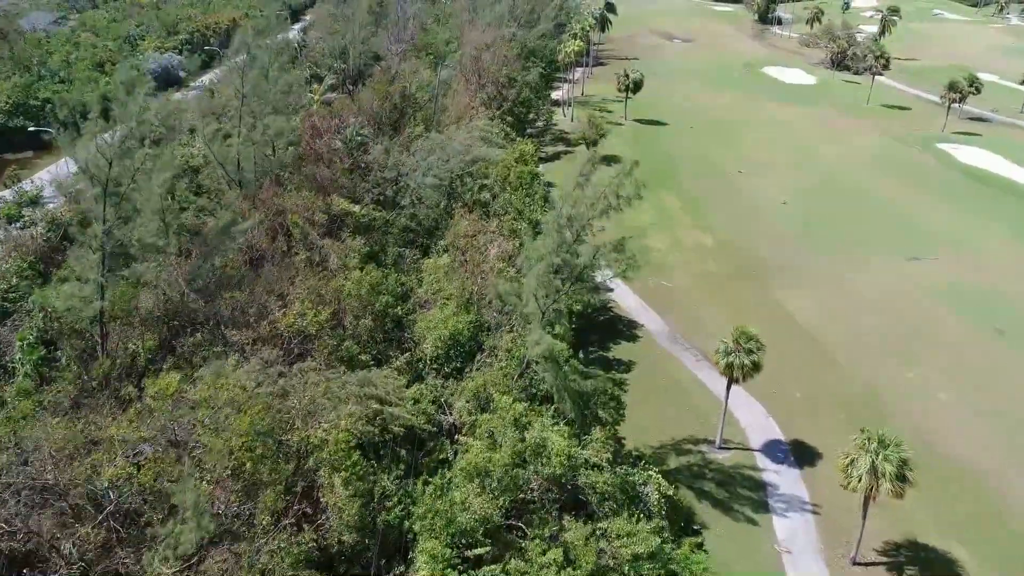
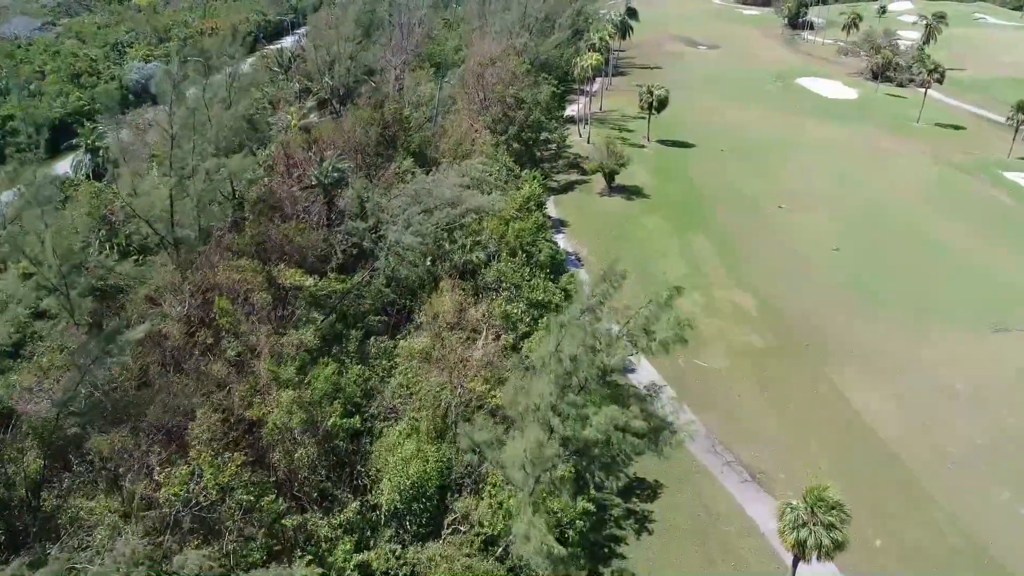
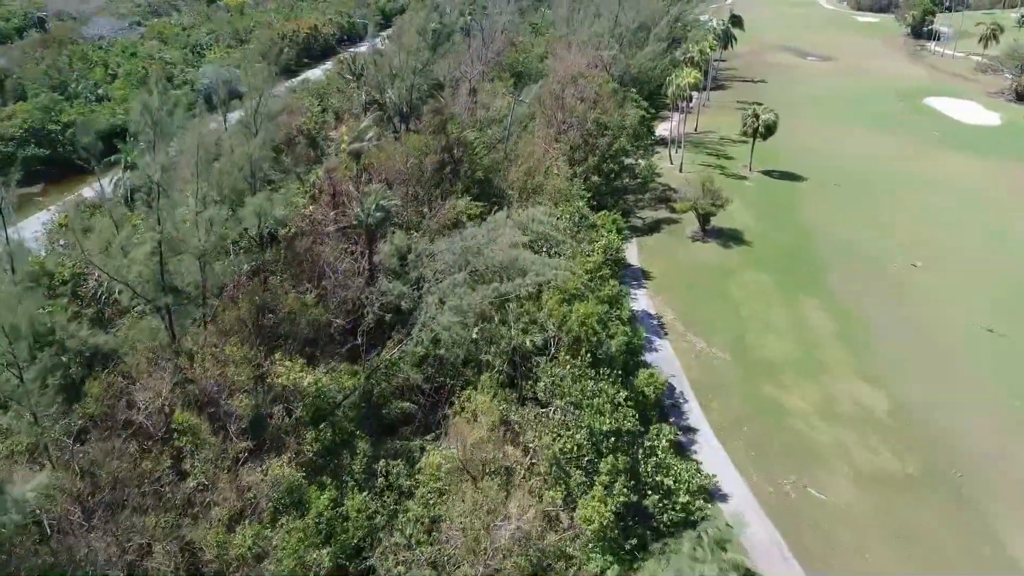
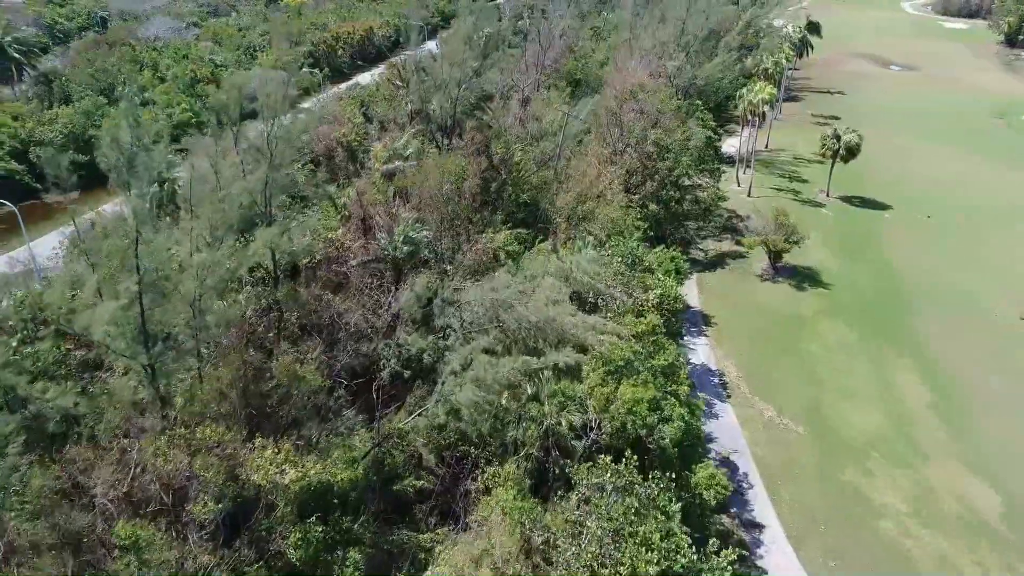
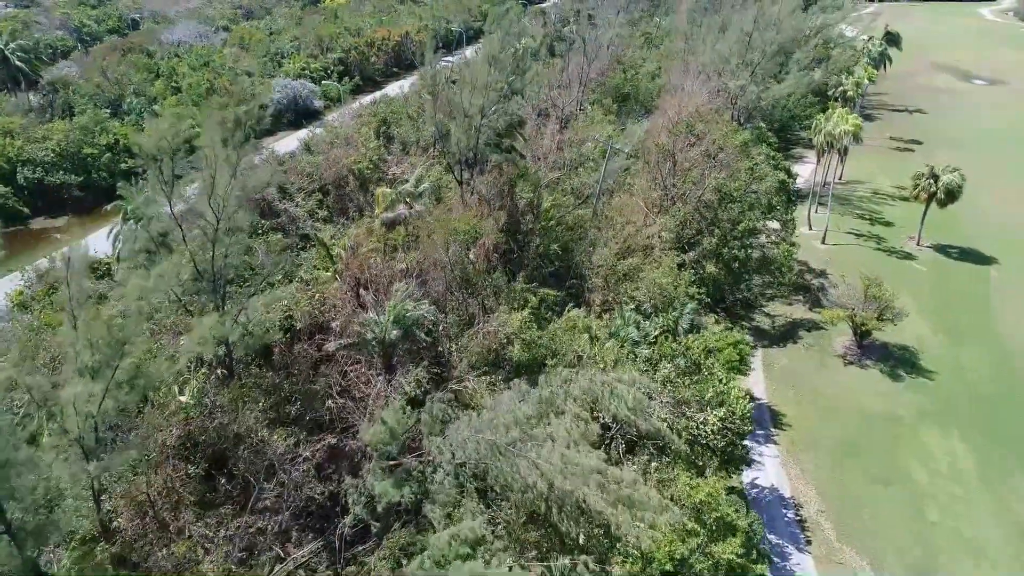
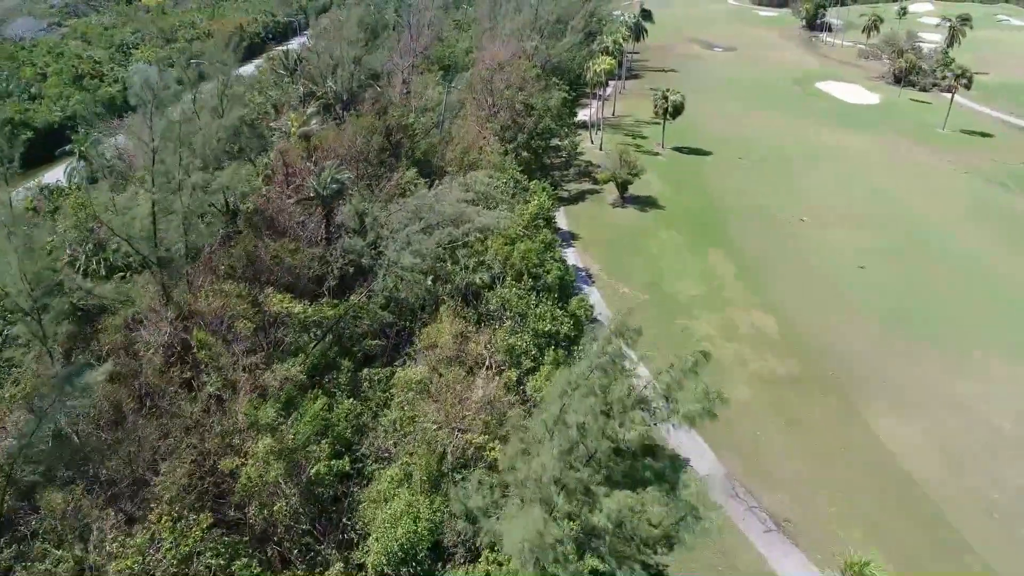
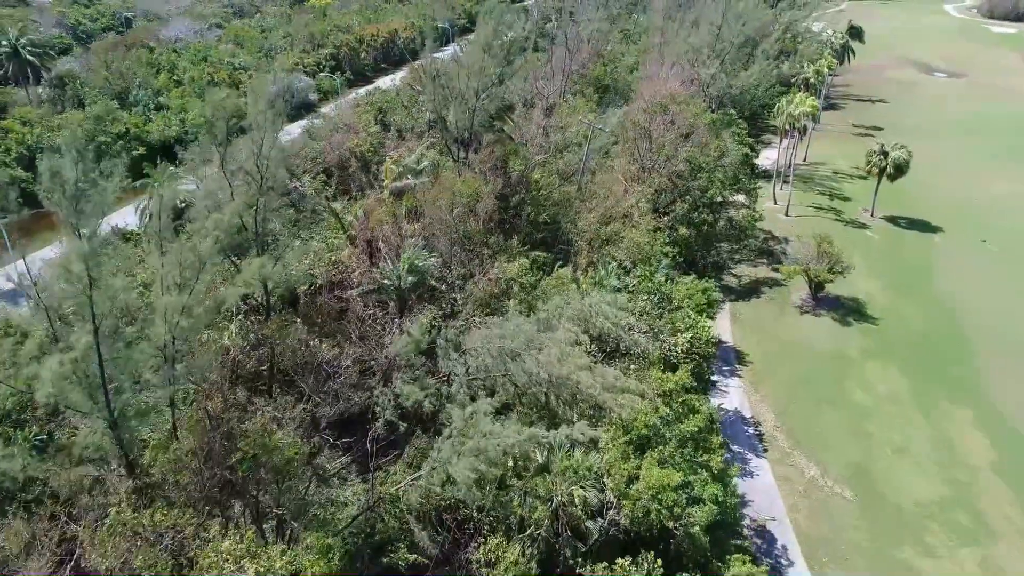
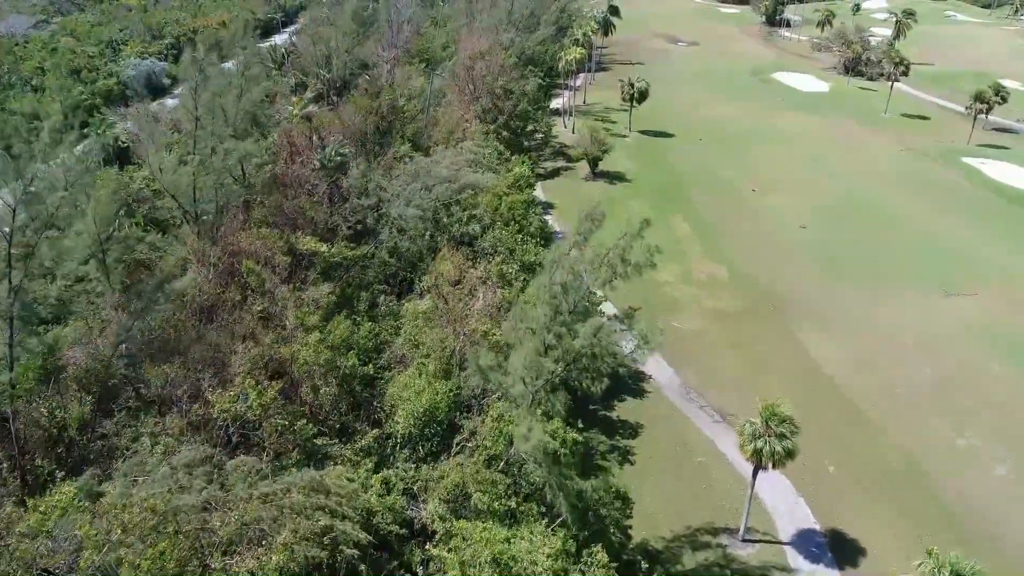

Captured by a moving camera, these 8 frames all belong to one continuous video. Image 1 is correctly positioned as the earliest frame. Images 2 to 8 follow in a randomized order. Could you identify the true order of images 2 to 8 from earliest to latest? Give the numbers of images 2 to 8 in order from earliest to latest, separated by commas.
8, 2, 6, 3, 4, 7, 5
